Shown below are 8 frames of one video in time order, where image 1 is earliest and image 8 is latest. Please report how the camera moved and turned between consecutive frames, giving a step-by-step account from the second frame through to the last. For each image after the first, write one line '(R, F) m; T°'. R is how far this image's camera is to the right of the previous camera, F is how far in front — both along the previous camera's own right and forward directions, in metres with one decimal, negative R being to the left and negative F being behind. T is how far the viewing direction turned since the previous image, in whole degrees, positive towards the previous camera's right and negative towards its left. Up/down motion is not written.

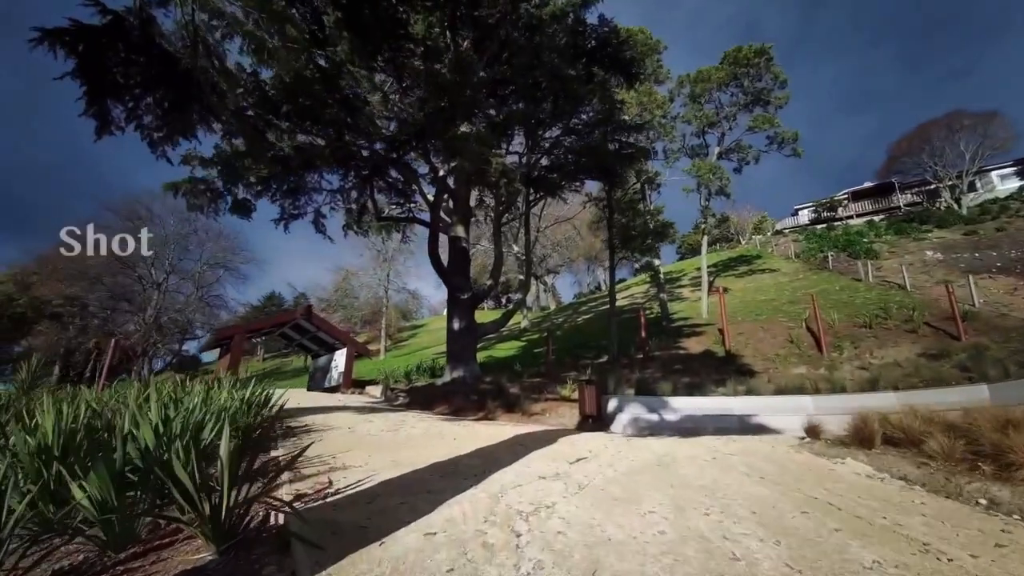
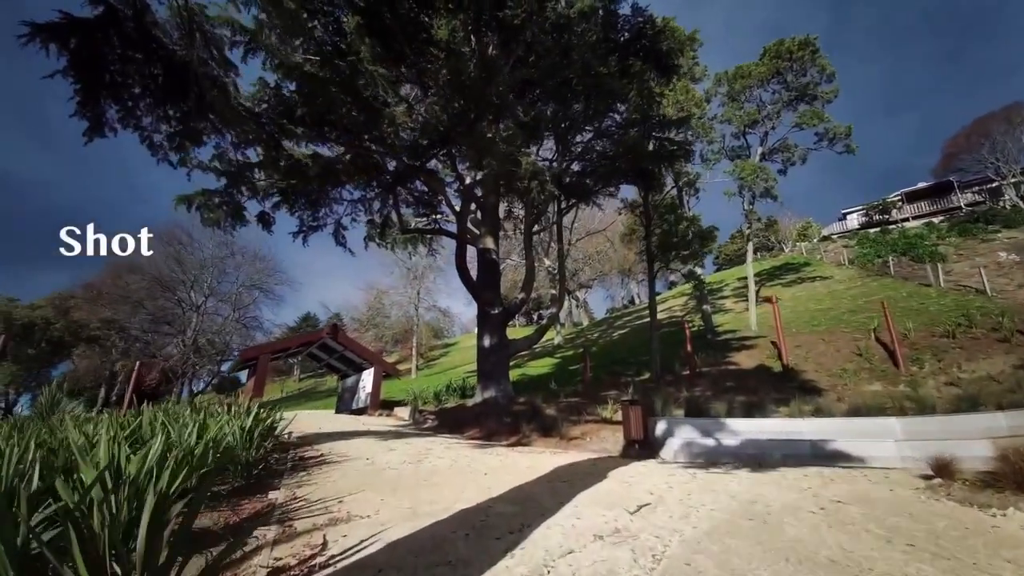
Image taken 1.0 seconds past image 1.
(-0.1, +1.1) m; -3°
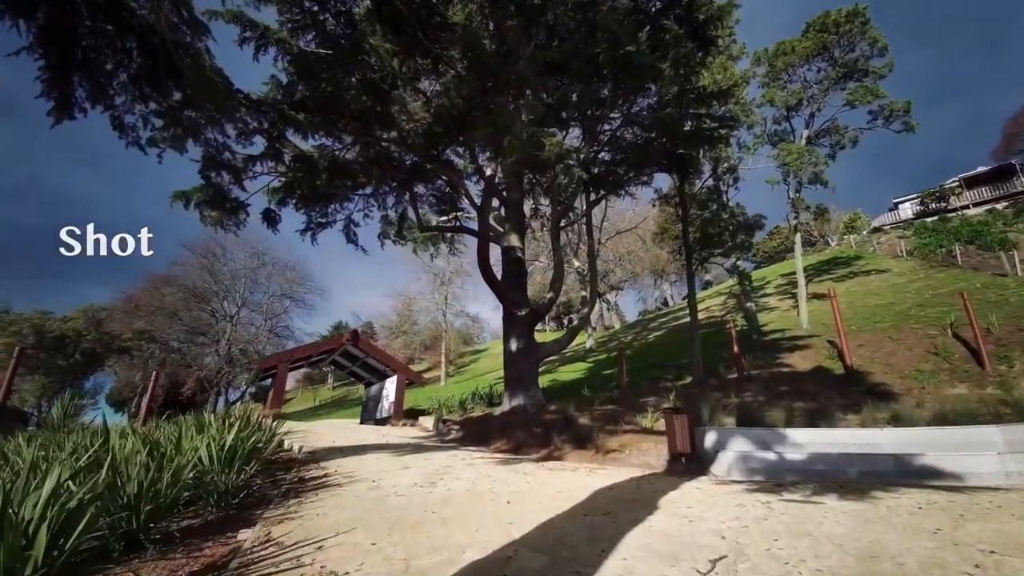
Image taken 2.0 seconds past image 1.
(+0.1, +1.1) m; -3°
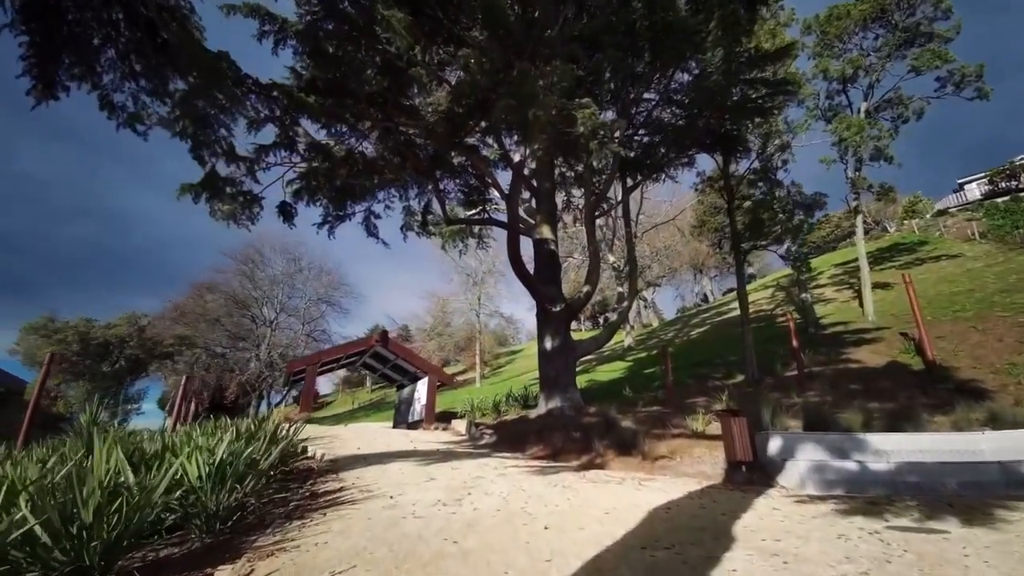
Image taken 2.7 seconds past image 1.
(0.0, +0.9) m; -4°
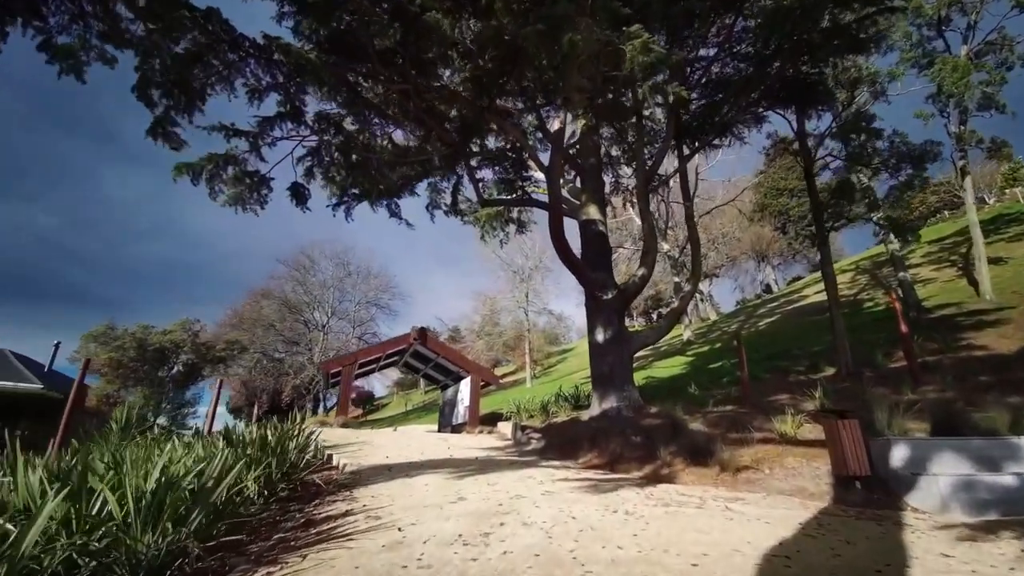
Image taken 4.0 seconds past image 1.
(+0.1, +1.5) m; -5°
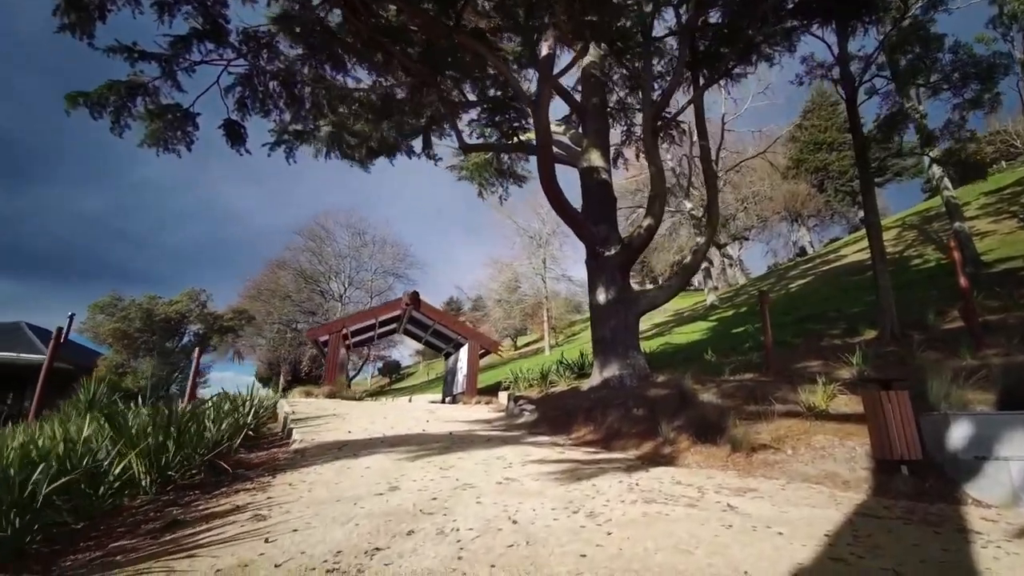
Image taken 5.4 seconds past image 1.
(+0.8, +1.4) m; -3°
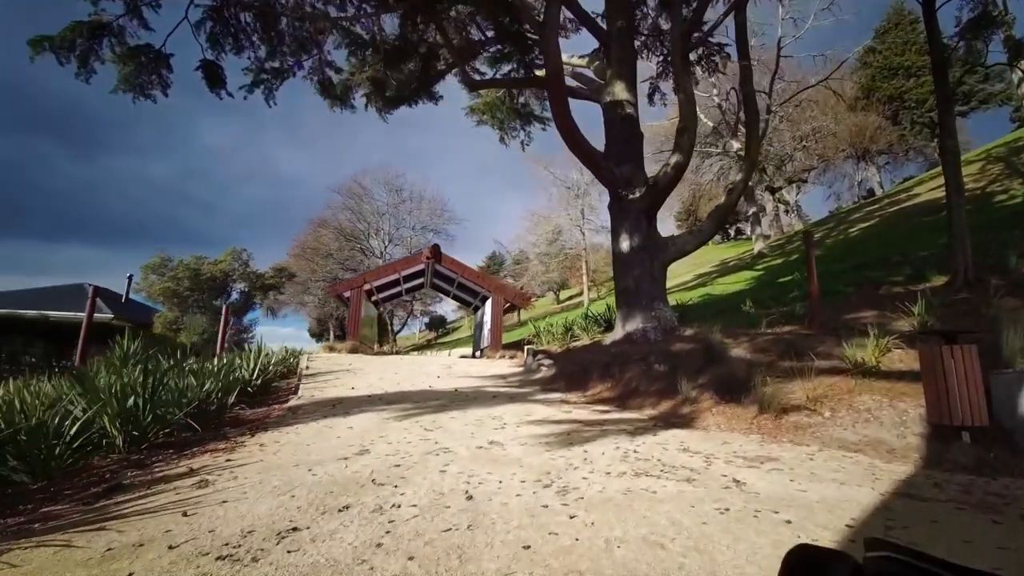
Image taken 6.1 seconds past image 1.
(+0.6, +0.7) m; -5°
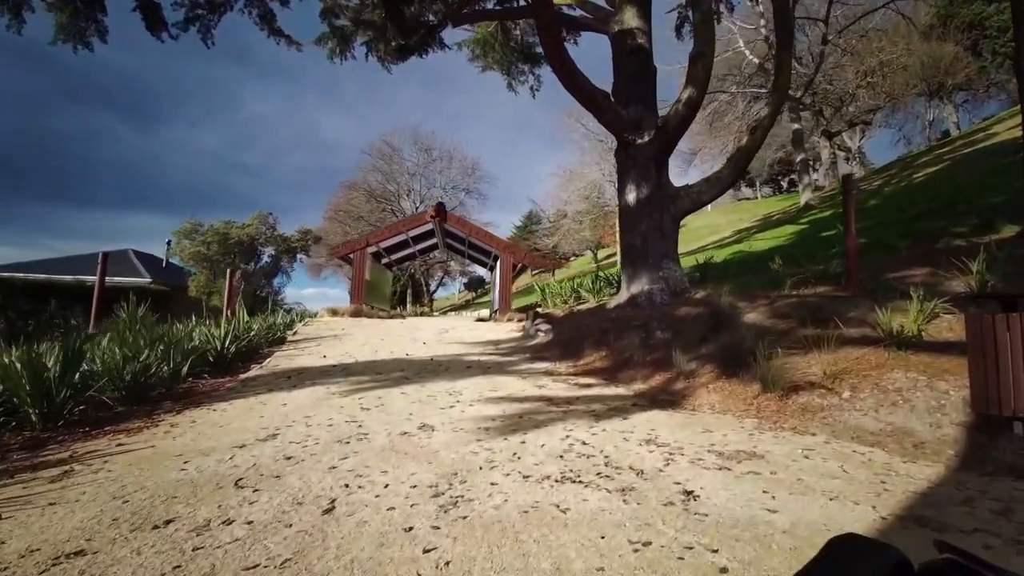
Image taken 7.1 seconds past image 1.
(+0.9, +0.9) m; -5°
